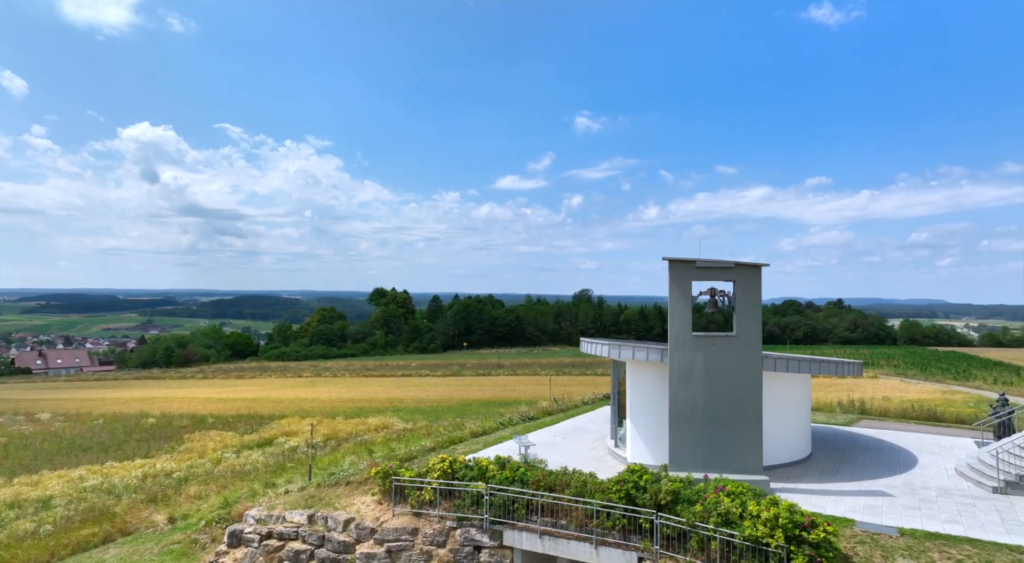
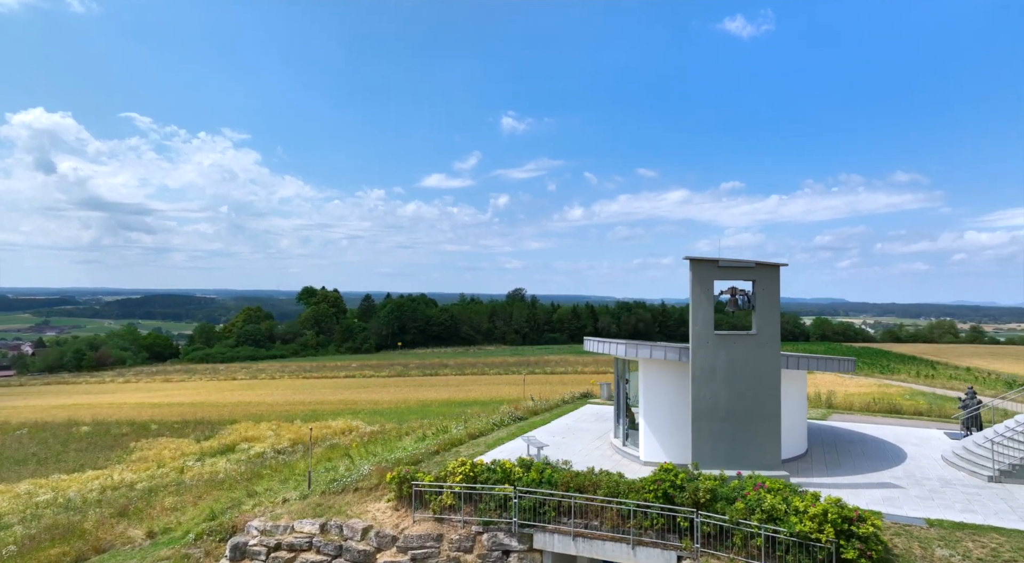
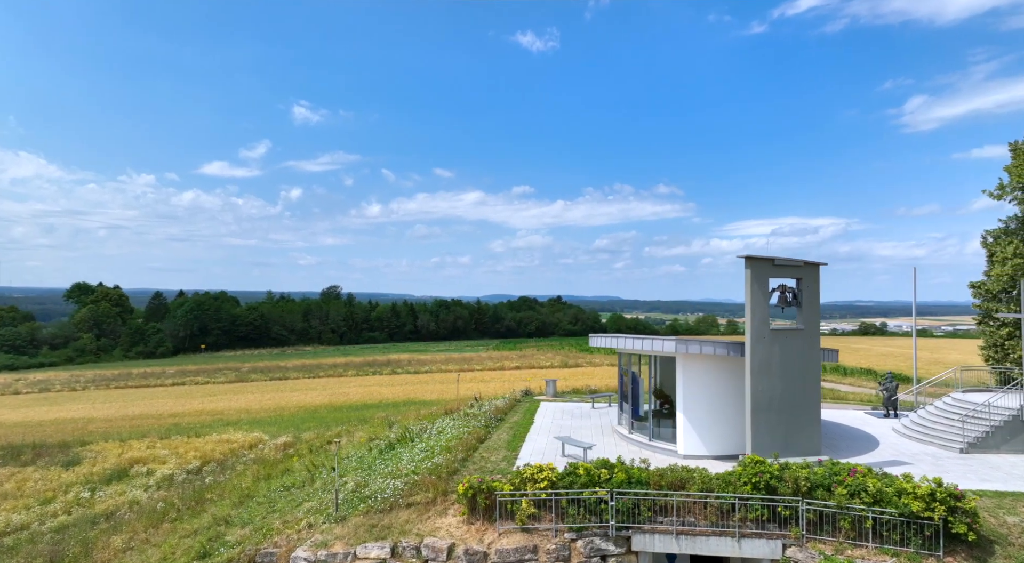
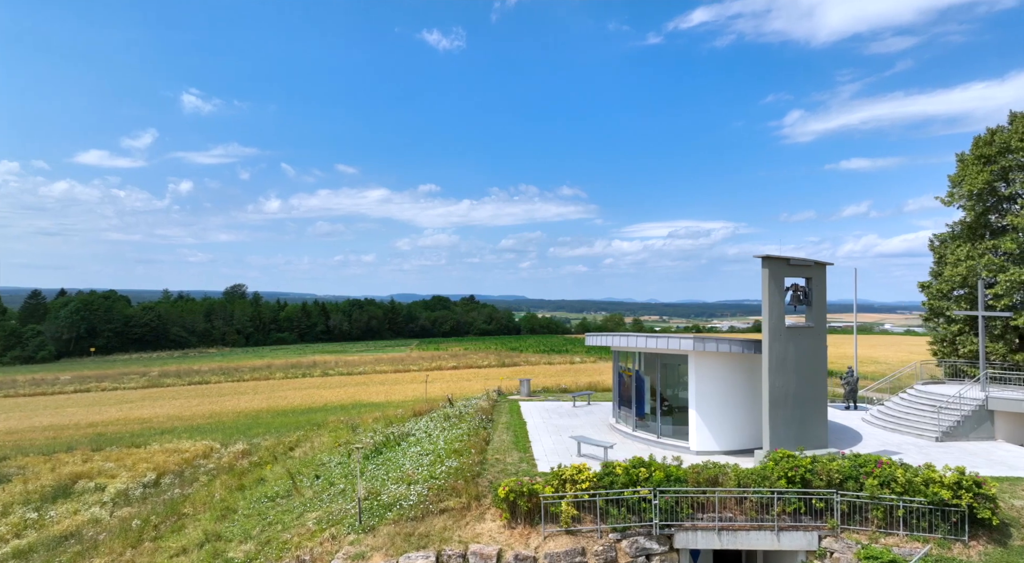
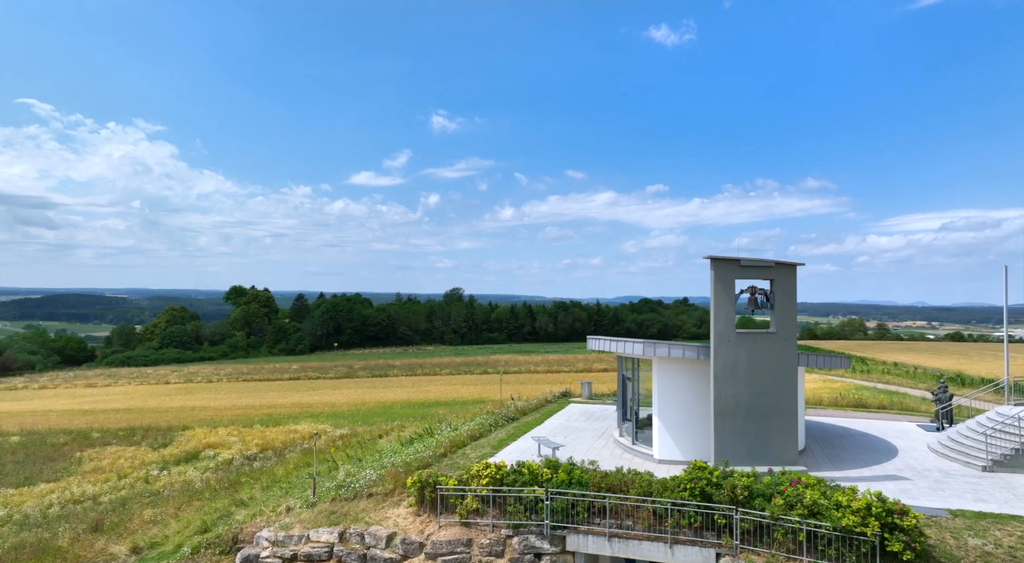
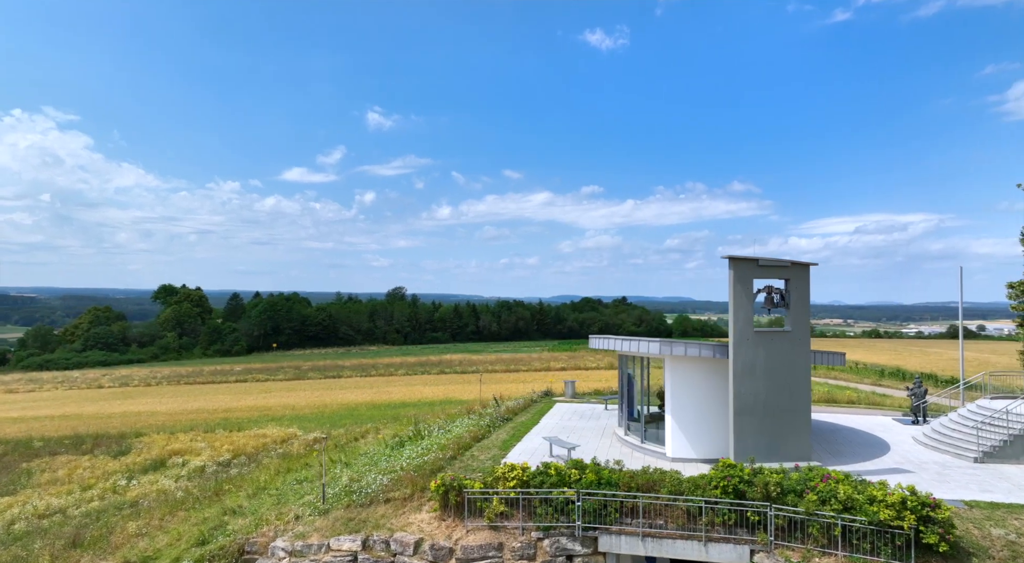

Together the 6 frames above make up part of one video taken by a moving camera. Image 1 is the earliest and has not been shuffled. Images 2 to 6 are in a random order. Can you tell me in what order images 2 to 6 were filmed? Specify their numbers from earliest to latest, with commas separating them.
2, 5, 6, 3, 4
